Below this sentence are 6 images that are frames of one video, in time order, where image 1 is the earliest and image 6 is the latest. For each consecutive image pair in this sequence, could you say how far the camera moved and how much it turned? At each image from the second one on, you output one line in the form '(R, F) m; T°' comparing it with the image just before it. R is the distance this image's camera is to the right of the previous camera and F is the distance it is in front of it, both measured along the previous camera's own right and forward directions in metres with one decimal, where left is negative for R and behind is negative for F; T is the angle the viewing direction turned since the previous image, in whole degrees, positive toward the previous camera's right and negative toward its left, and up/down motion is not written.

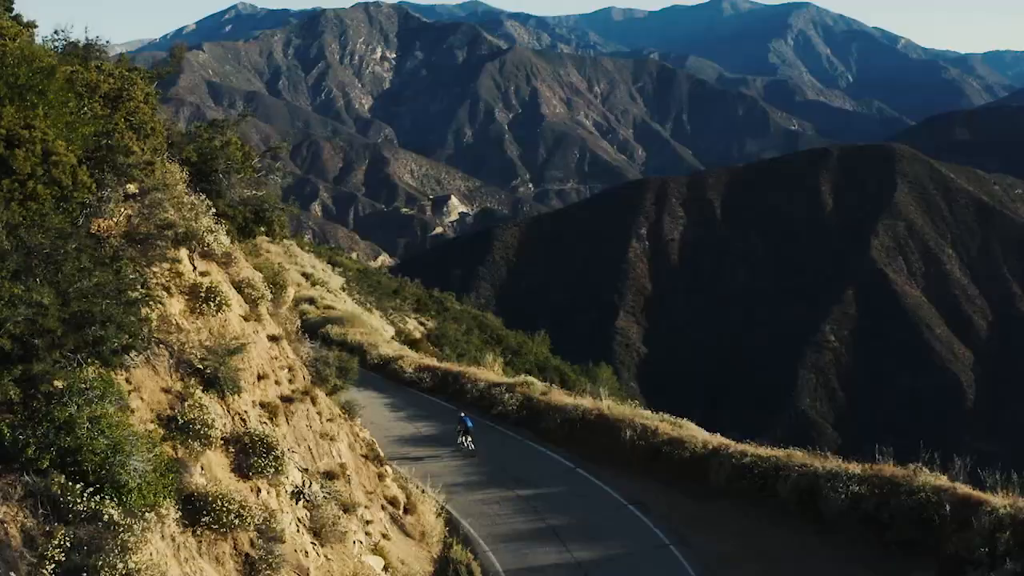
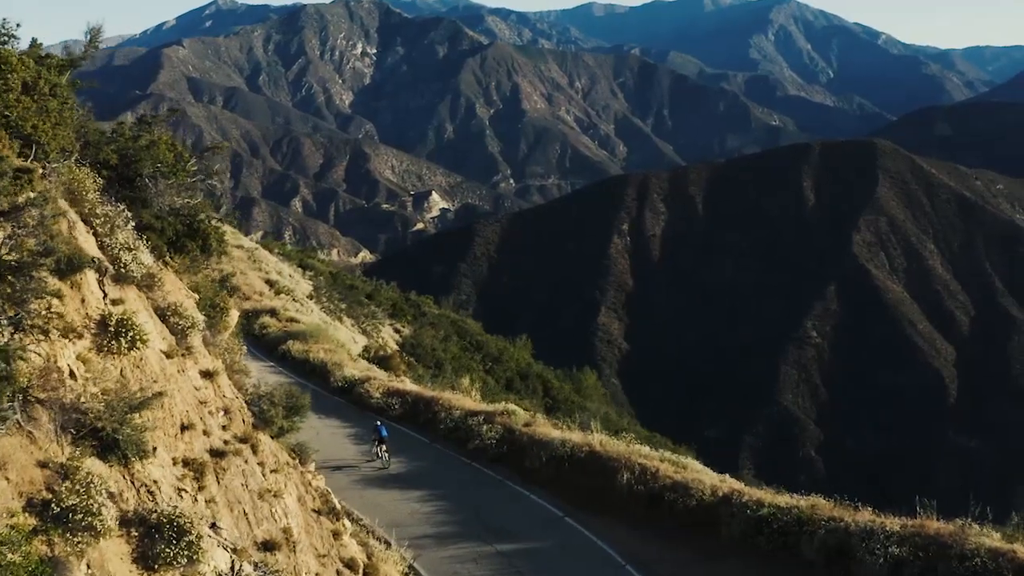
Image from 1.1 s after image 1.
(0.0, +0.7) m; +1°
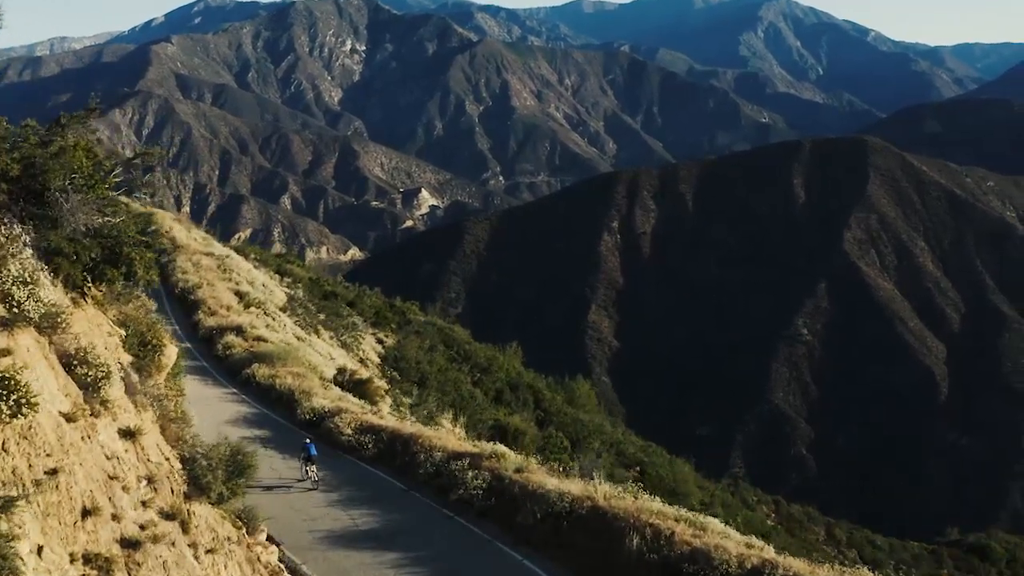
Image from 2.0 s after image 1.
(0.0, +0.7) m; +1°
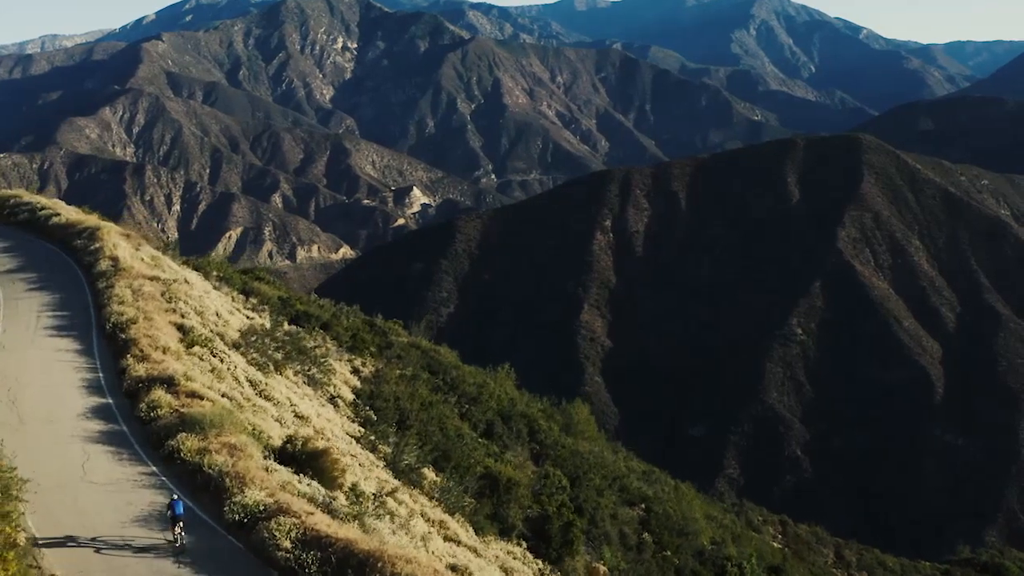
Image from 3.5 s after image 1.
(0.0, +1.4) m; +1°
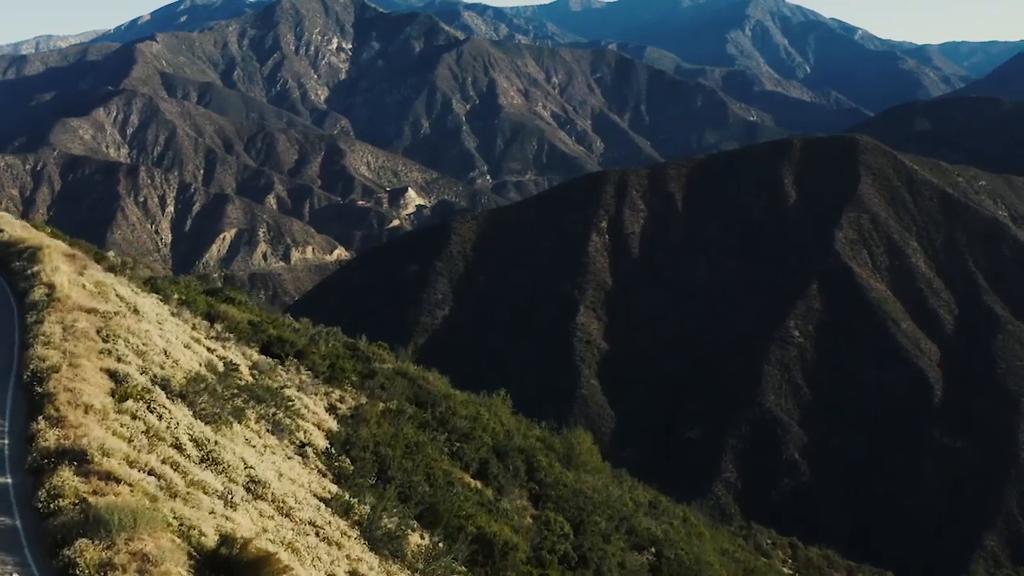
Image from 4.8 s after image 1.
(0.0, +1.3) m; 0°
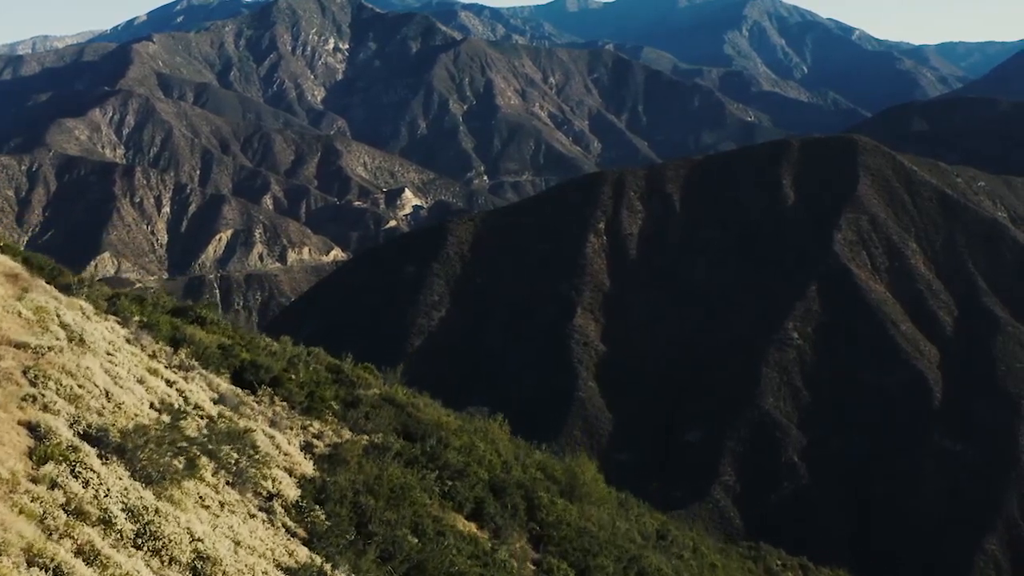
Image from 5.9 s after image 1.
(0.0, +1.1) m; 0°
